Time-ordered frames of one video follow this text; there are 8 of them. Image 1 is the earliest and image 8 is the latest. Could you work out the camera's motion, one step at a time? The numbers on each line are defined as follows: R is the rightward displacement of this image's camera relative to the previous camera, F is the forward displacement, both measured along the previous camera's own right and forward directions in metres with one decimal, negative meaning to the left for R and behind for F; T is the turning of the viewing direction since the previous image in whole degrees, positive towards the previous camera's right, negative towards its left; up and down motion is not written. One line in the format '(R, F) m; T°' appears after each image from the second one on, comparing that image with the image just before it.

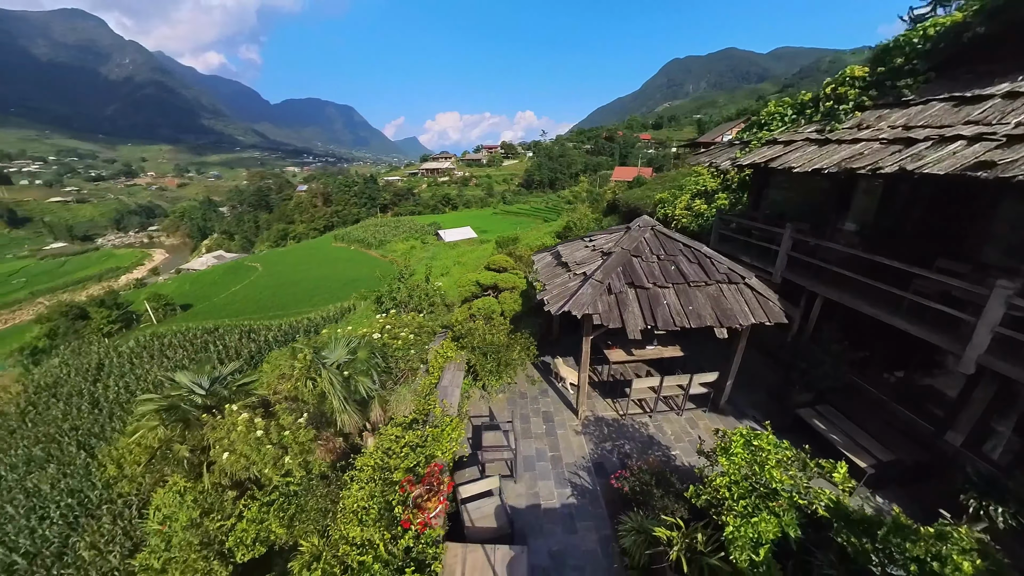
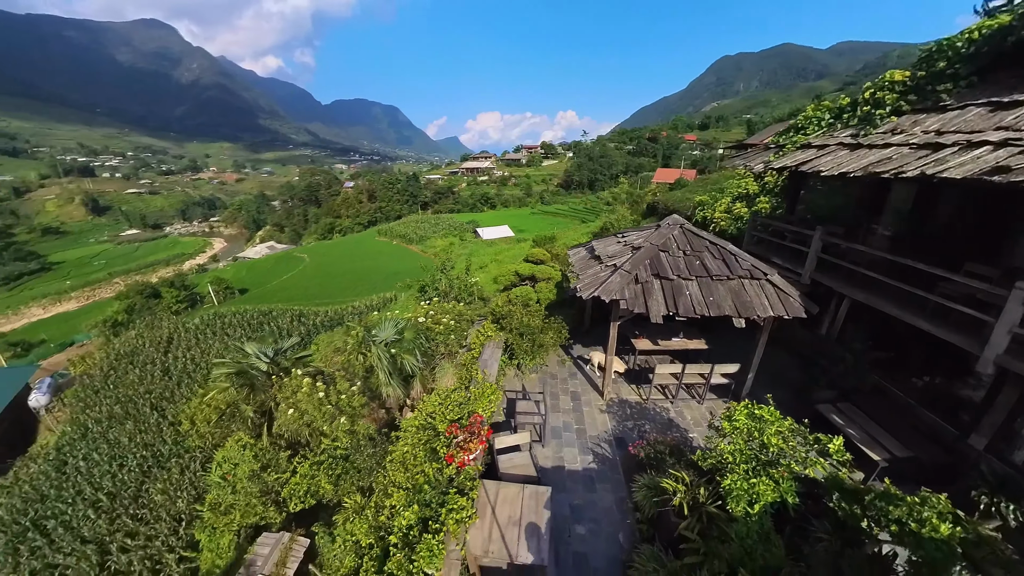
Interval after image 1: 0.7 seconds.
(0.0, -0.6) m; -5°
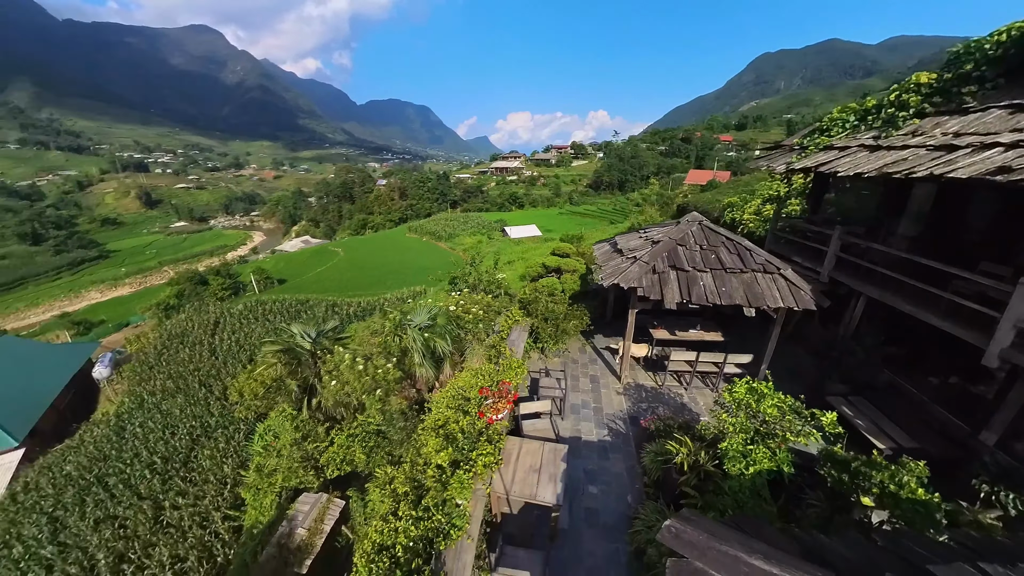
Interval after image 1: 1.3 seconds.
(0.0, -0.6) m; -4°
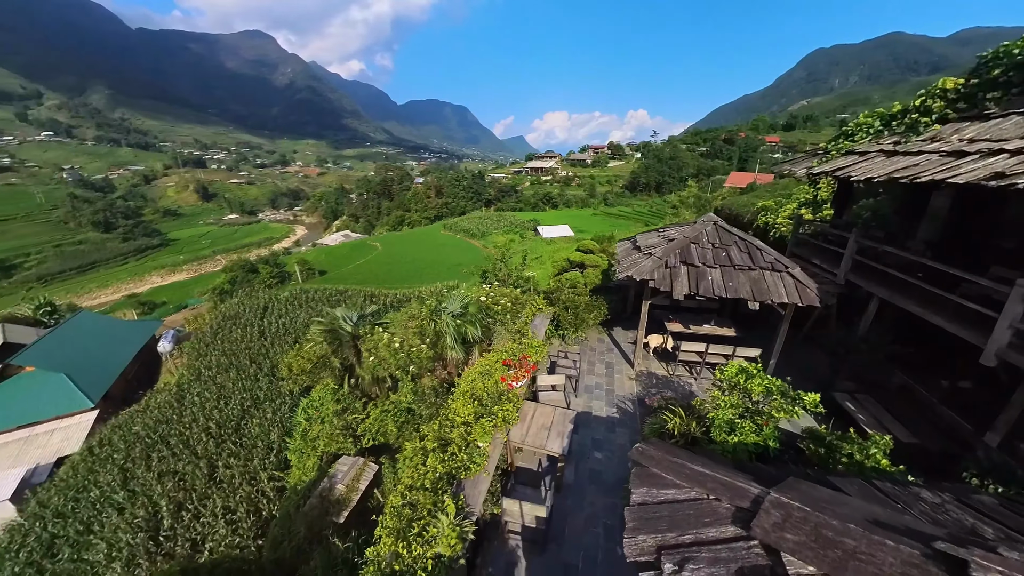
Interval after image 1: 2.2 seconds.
(+0.2, -0.7) m; -4°
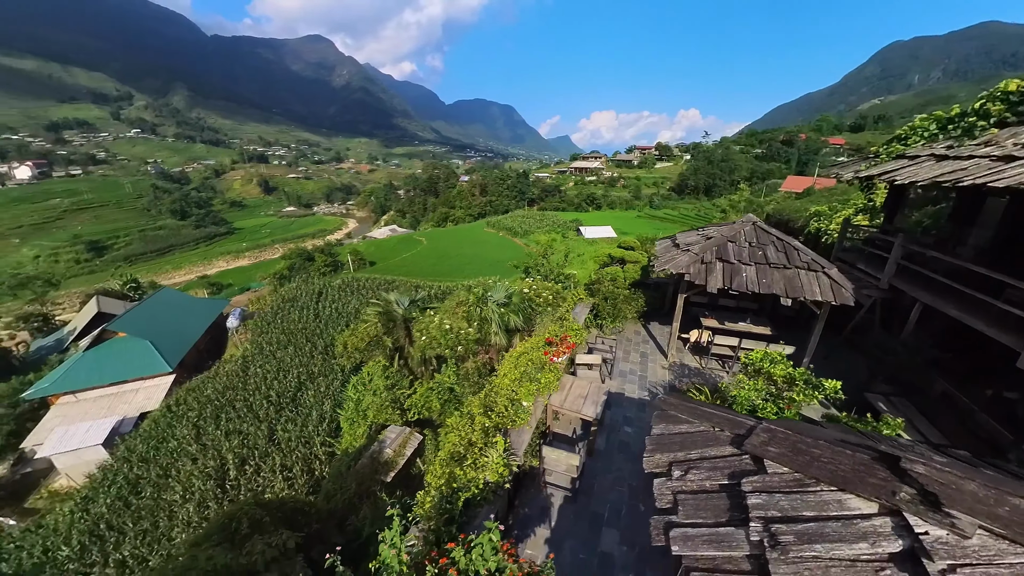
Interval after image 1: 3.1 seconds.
(-0.1, -0.7) m; -5°
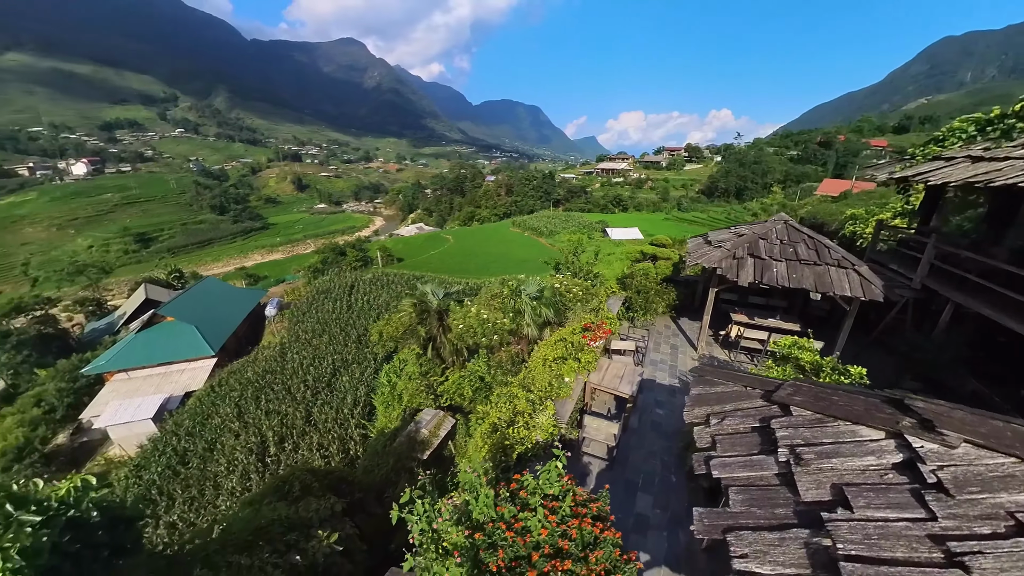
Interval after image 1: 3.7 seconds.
(-0.3, -0.5) m; -3°
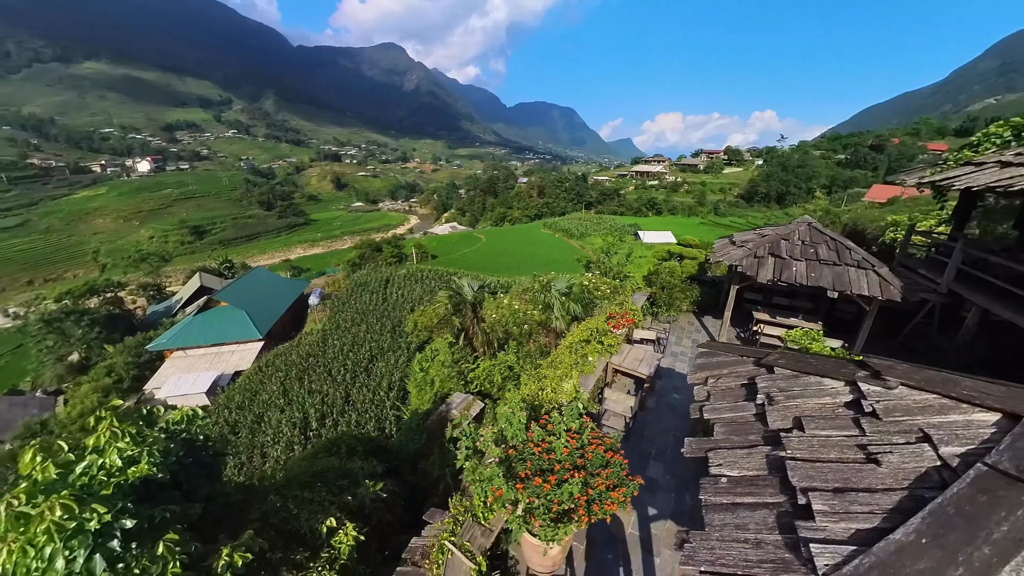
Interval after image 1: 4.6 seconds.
(0.0, -0.7) m; -4°
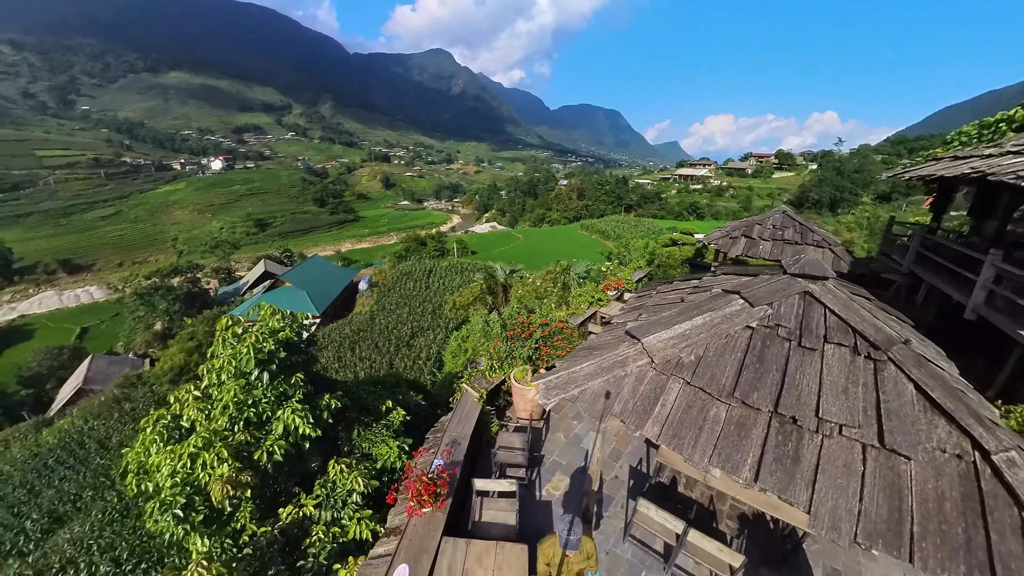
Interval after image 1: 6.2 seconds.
(+0.6, -1.9) m; -5°
